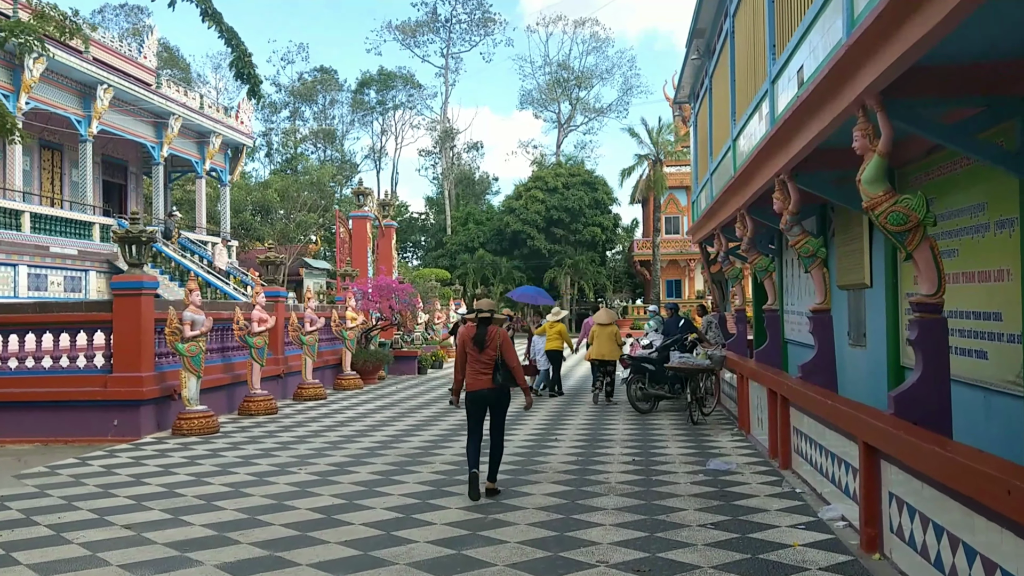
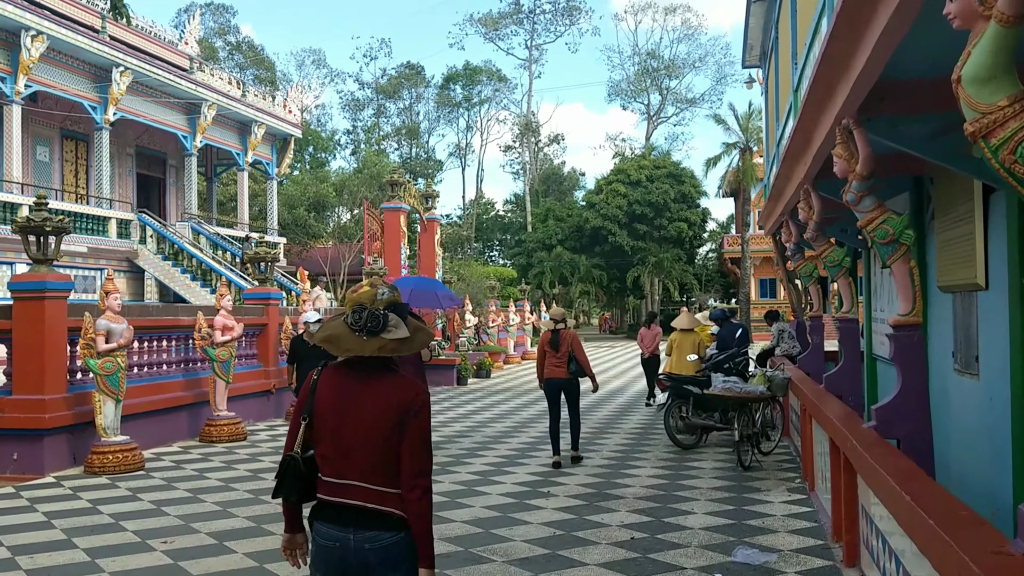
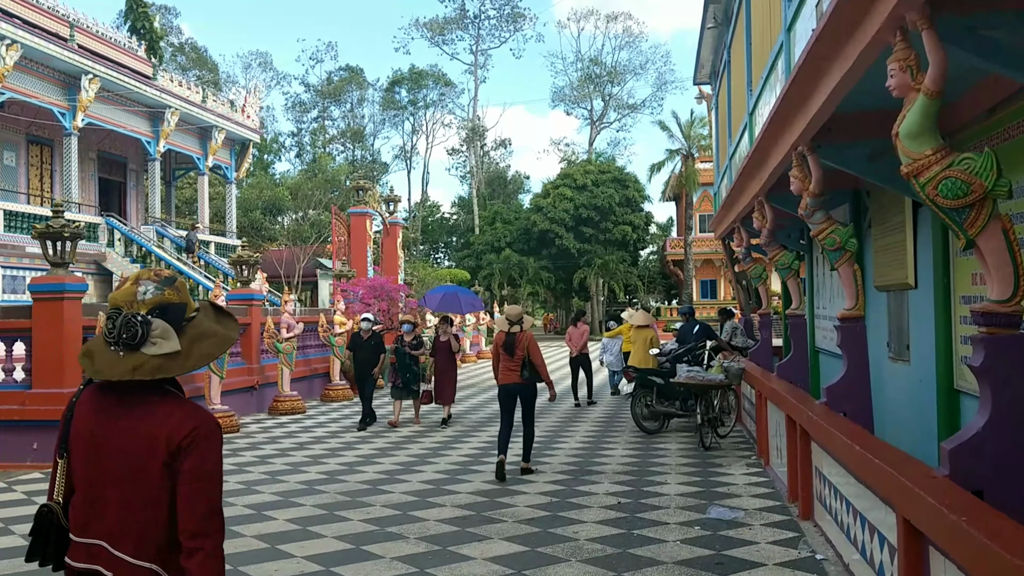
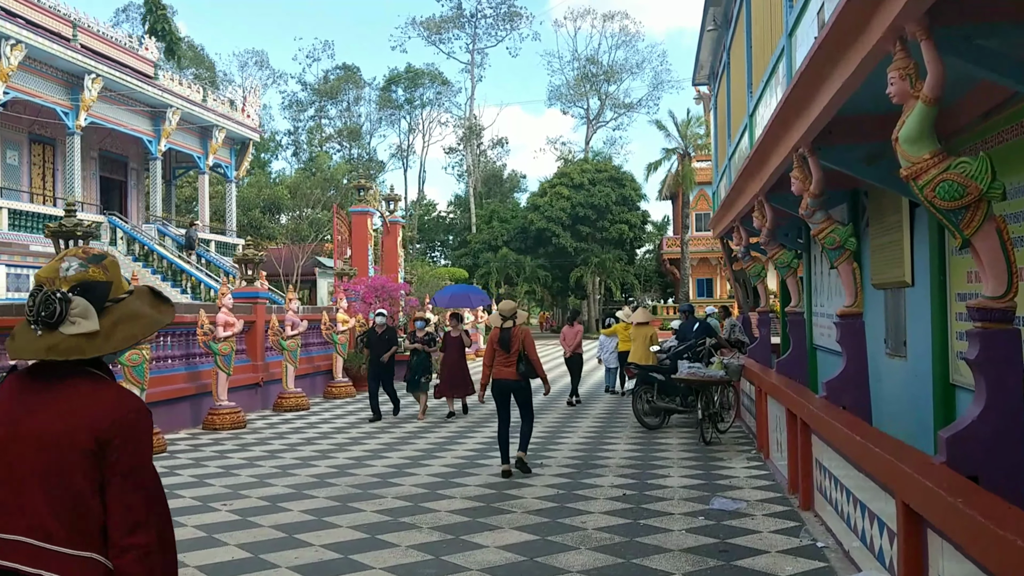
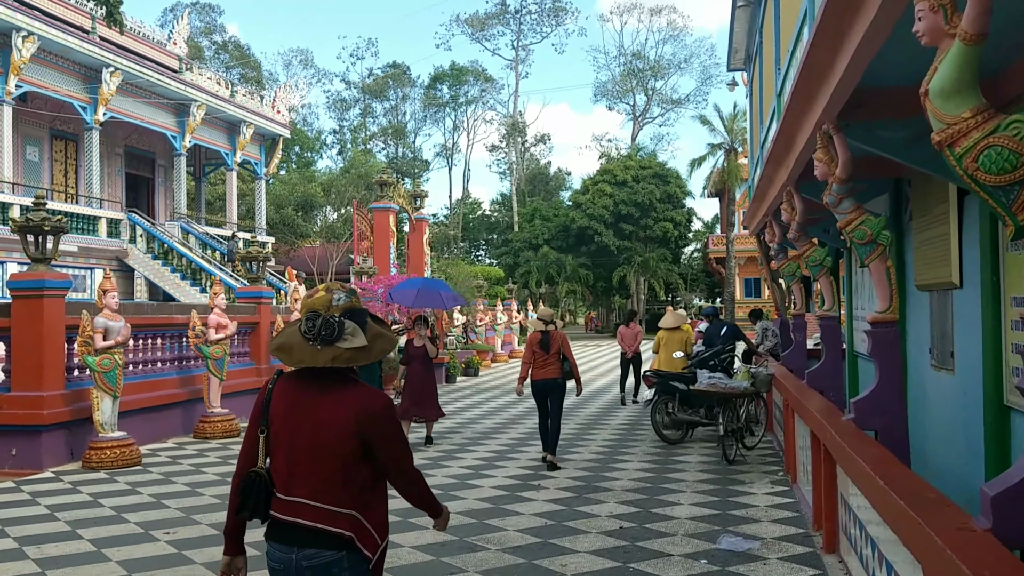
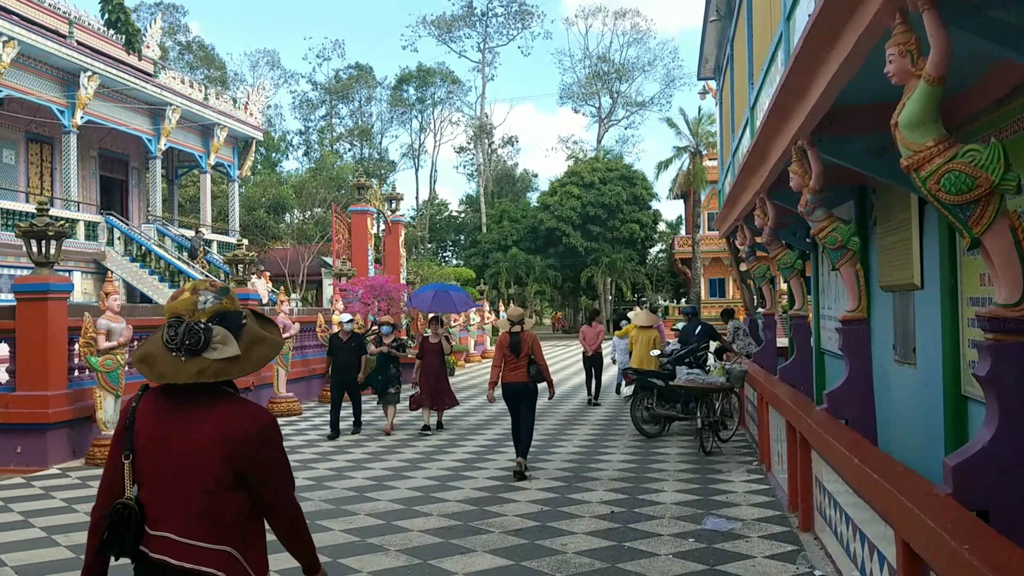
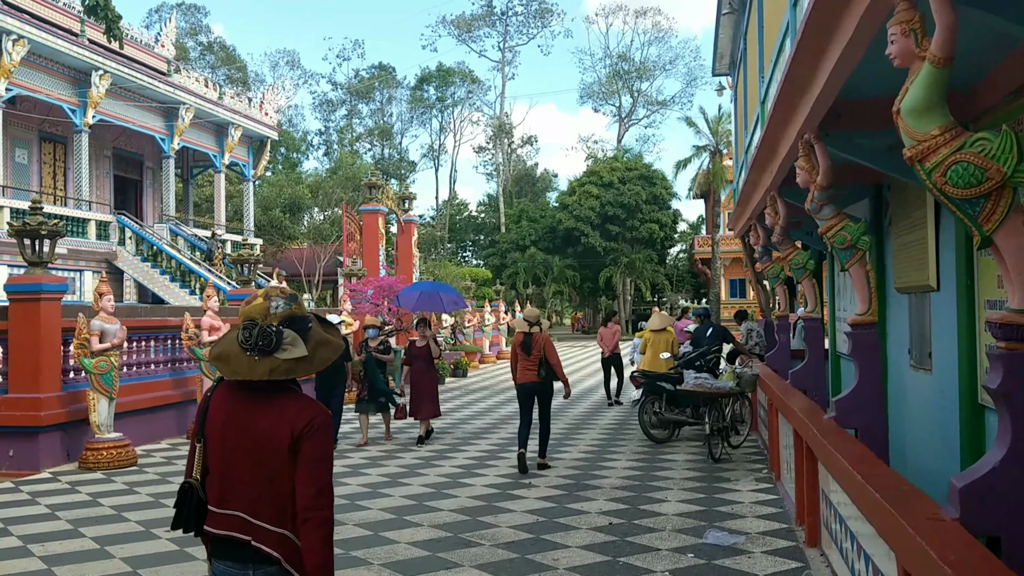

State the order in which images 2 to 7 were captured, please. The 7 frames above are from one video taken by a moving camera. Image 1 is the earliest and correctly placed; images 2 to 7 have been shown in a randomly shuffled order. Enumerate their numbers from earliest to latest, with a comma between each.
4, 3, 6, 7, 5, 2
